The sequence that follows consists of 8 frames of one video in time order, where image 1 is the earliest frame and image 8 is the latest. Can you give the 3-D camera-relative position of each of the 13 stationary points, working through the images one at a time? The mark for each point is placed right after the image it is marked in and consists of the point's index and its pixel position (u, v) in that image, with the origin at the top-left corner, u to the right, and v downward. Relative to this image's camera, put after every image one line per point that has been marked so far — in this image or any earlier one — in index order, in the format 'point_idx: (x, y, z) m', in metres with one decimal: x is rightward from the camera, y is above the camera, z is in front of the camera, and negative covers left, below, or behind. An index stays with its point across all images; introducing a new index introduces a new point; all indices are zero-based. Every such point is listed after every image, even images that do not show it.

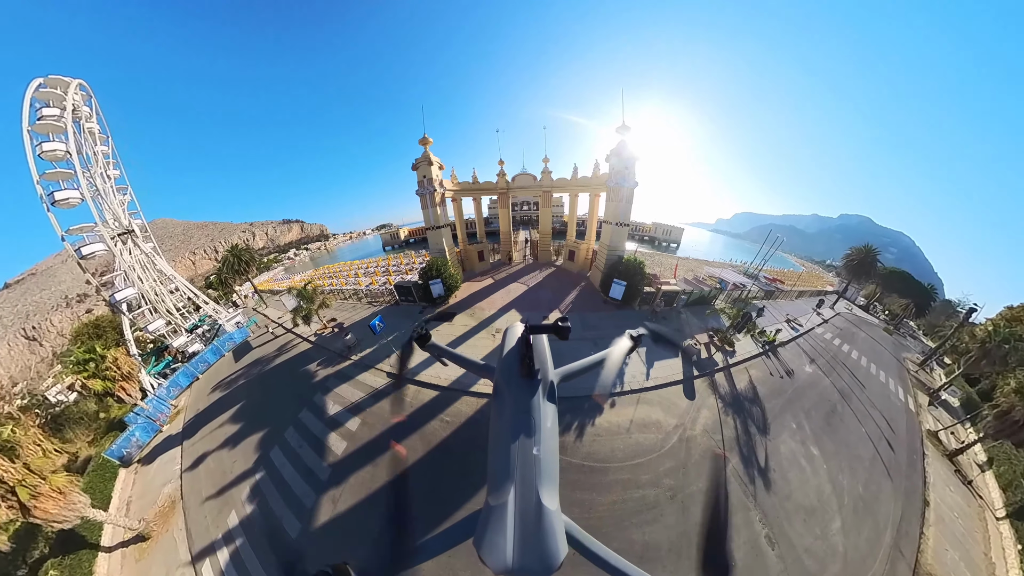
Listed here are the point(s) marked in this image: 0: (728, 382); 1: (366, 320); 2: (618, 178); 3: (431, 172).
0: (+8.8, -3.8, +15.8) m
1: (-7.1, -1.5, +18.5) m
2: (+4.7, +4.9, +17.4) m
3: (-3.6, +5.1, +17.5) m
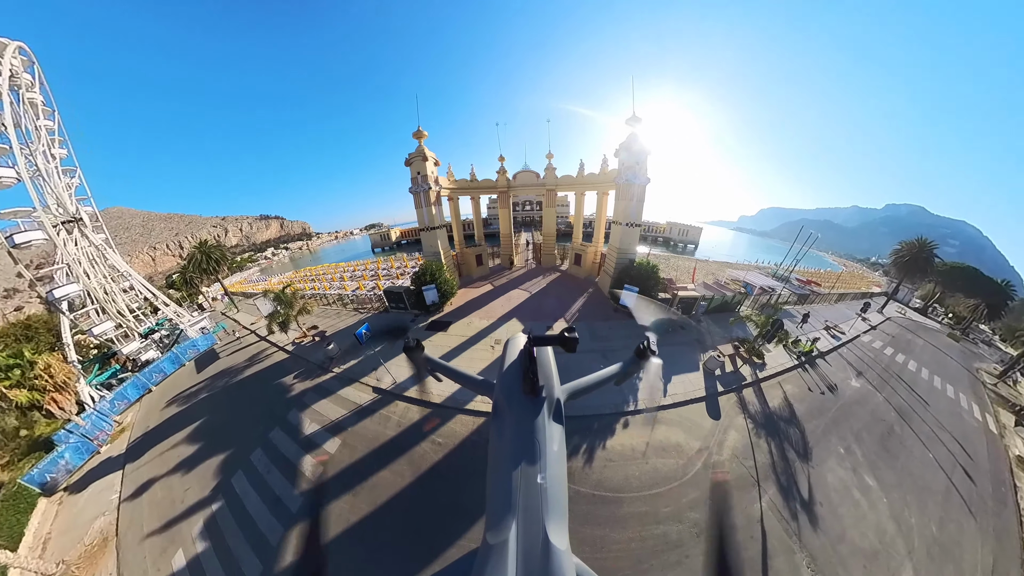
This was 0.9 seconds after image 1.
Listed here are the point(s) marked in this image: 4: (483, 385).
0: (+8.8, -4.0, +13.8) m
1: (-7.1, -1.7, +16.7) m
2: (+4.8, +4.6, +15.9) m
3: (-3.6, +4.9, +16.1) m
4: (-0.8, -2.8, +10.9) m
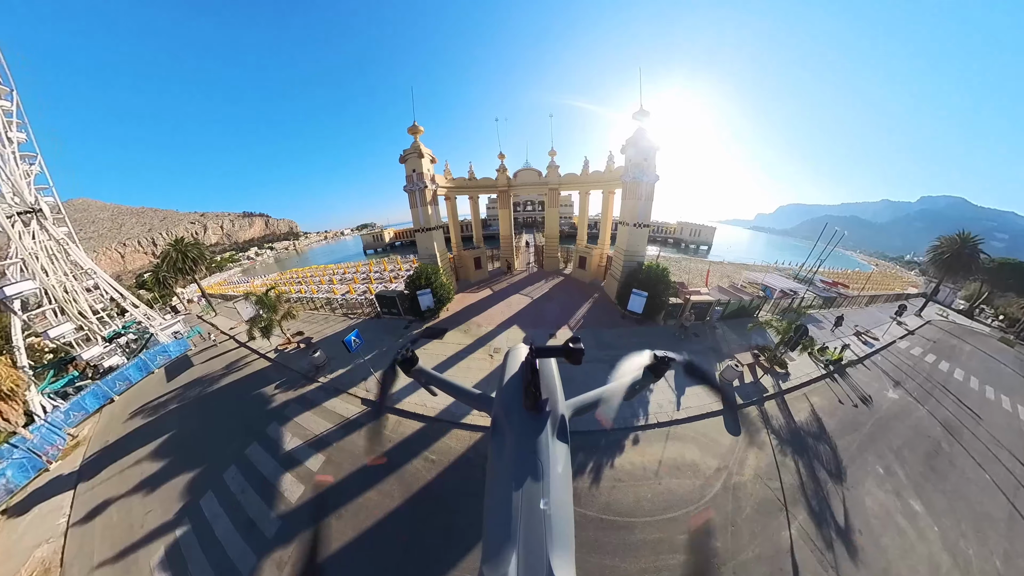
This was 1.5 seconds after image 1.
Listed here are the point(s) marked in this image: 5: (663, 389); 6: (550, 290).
0: (+8.8, -4.0, +12.6) m
1: (-7.0, -1.9, +15.6) m
2: (+4.8, +4.5, +15.0) m
3: (-3.6, +4.8, +15.2) m
4: (-0.8, -2.8, +9.8) m
5: (+5.3, -3.5, +13.4) m
6: (+1.7, -0.1, +17.5) m
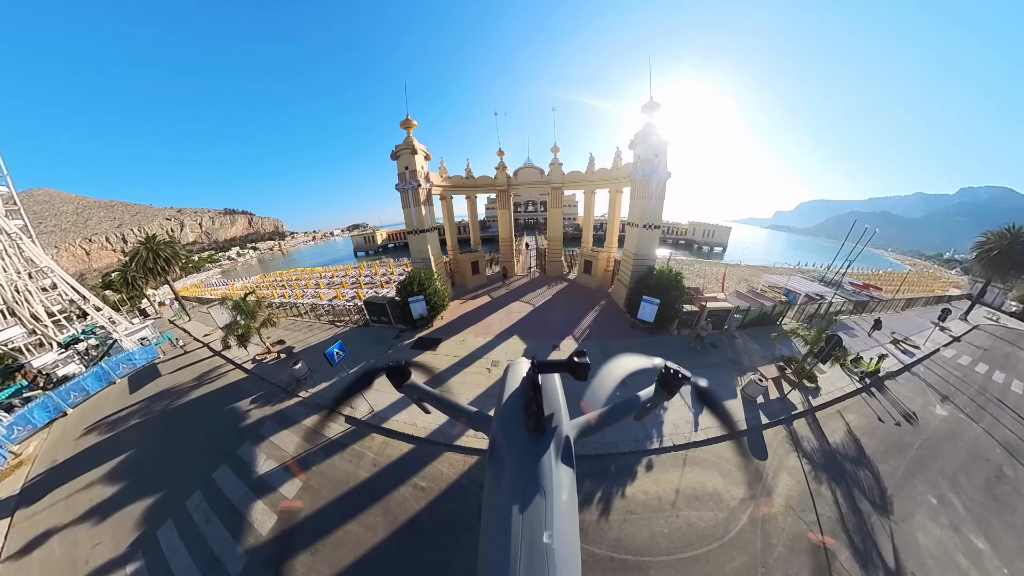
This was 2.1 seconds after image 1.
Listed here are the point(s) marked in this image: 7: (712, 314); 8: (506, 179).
0: (+8.8, -4.2, +11.2) m
1: (-7.1, -2.1, +14.4) m
2: (+4.8, +4.3, +13.9) m
3: (-3.6, +4.6, +14.1) m
4: (-0.9, -2.8, +8.5) m
5: (+5.2, -3.6, +12.1) m
6: (+1.7, -0.3, +16.3) m
7: (+7.2, -0.9, +13.9) m
8: (-0.3, +4.7, +16.7) m
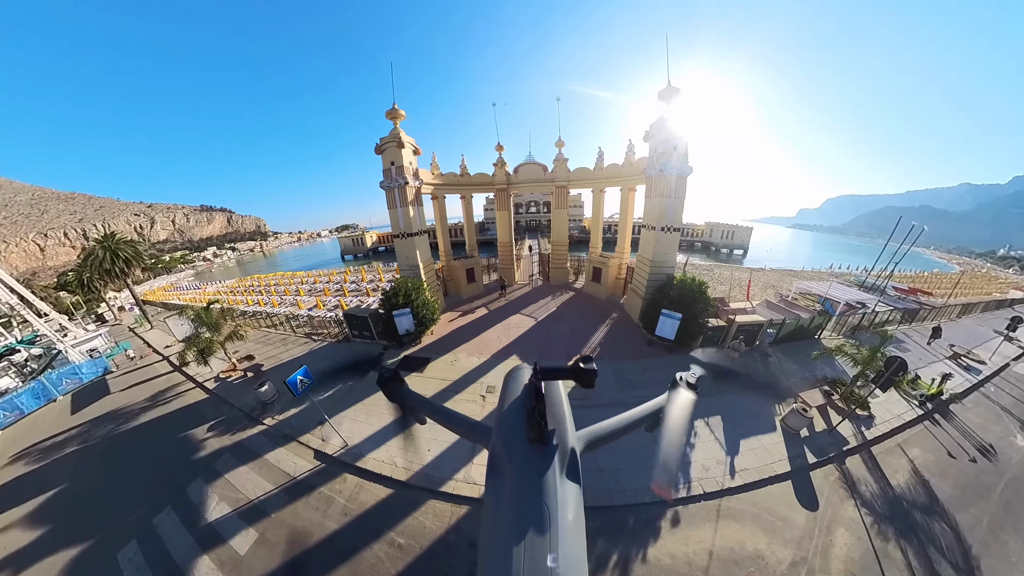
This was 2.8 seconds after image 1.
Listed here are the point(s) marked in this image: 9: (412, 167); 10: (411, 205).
0: (+8.7, -4.5, +9.3) m
1: (-7.1, -2.5, +12.7) m
2: (+4.7, +3.9, +12.1) m
3: (-3.6, +4.2, +12.5) m
4: (-1.0, -3.1, +6.7) m
5: (+5.2, -4.0, +10.3) m
6: (+1.7, -0.7, +14.5) m
7: (+7.1, -1.3, +12.1) m
8: (-0.3, +4.3, +15.0) m
9: (-3.4, +4.1, +13.1) m
10: (-3.4, +2.8, +12.9) m
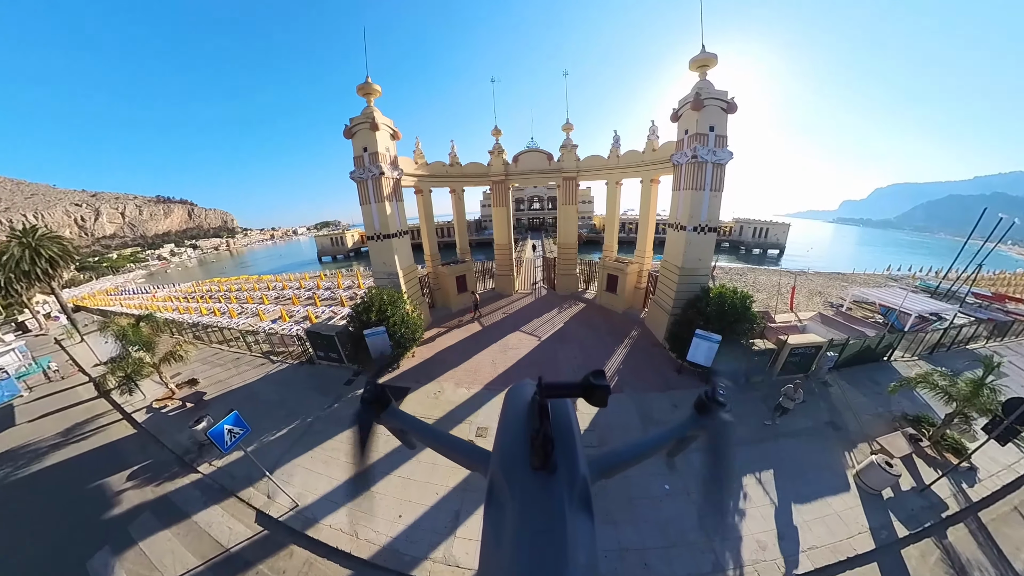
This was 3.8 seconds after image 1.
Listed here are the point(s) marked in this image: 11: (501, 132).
0: (+8.6, -4.9, +7.0) m
1: (-7.1, -2.8, +10.6) m
2: (+4.7, +3.6, +9.8) m
3: (-3.7, +3.9, +10.3) m
4: (-1.1, -3.5, +4.5) m
5: (+5.1, -4.3, +8.0) m
6: (+1.7, -1.1, +12.2) m
7: (+7.1, -1.6, +9.7) m
8: (-0.3, +4.0, +12.8) m
9: (-3.4, +3.8, +10.9) m
10: (-3.4, +2.4, +10.7) m
11: (-0.4, +5.2, +12.9) m
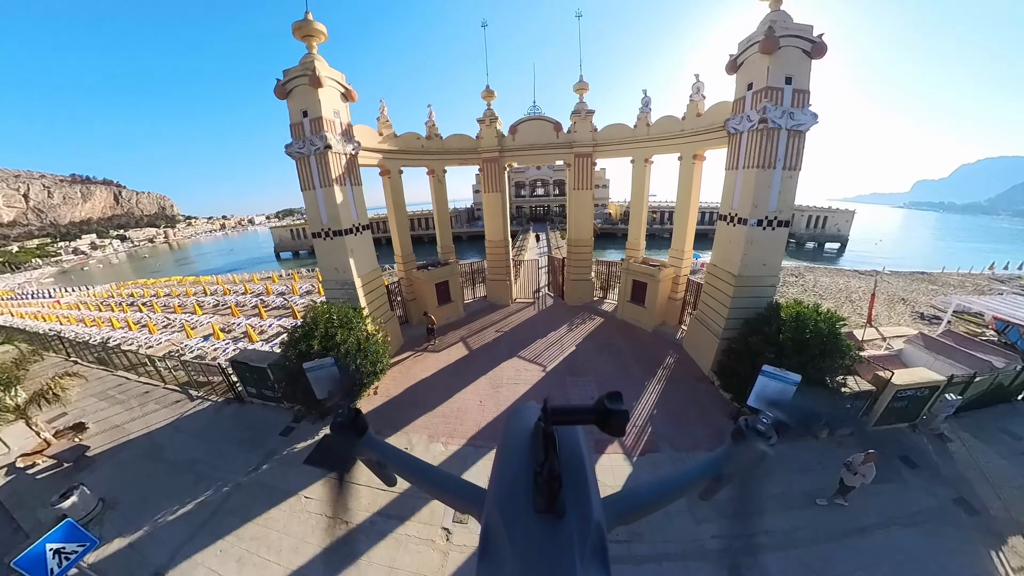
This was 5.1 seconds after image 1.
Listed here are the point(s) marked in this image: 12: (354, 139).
0: (+8.5, -5.3, +4.4) m
1: (-7.2, -3.1, +8.0) m
2: (+4.6, +3.3, +6.9) m
3: (-3.8, +3.6, +7.5) m
4: (-1.3, -4.0, +1.9) m
5: (+5.0, -4.7, +5.4) m
6: (+1.6, -1.3, +9.6) m
7: (+7.0, -2.0, +7.0) m
8: (-0.4, +3.8, +10.0) m
9: (-3.5, +3.5, +8.1) m
10: (-3.5, +2.2, +8.0) m
11: (-0.5, +5.0, +10.0) m
12: (-3.3, +3.2, +8.2) m
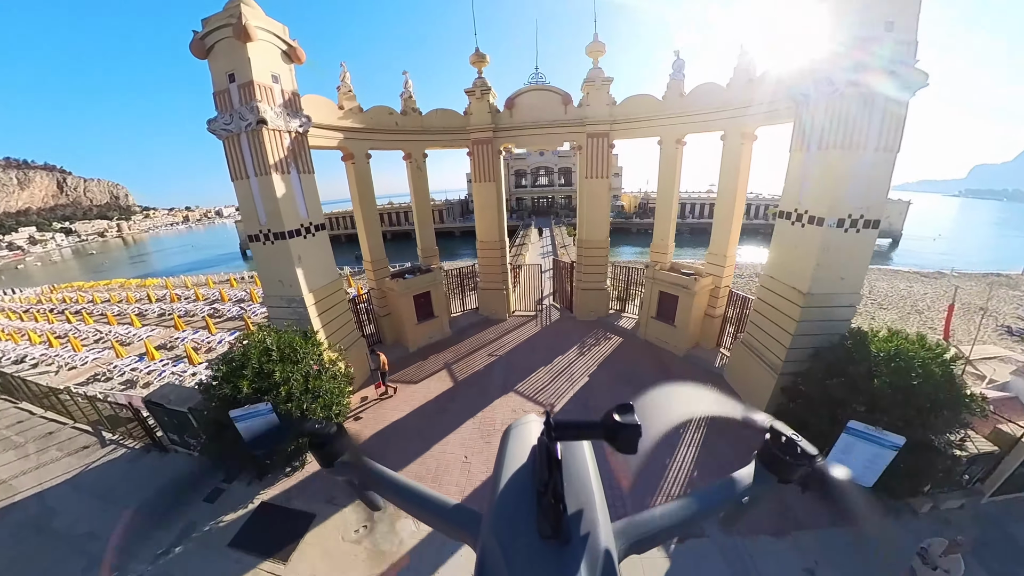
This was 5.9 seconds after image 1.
0: (+8.4, -5.7, +2.6) m
1: (-7.3, -3.4, +6.4) m
2: (+4.5, +3.0, +5.0) m
3: (-3.9, +3.3, +5.6) m
4: (-1.4, -4.4, +0.3) m
5: (+4.9, -5.0, +3.7) m
6: (+1.5, -1.5, +7.8) m
7: (+6.9, -2.3, +5.2) m
8: (-0.4, +3.5, +8.1) m
9: (-3.6, +3.2, +6.3) m
10: (-3.6, +1.9, +6.2) m
11: (-0.5, +4.8, +8.1) m
12: (-3.4, +2.9, +6.4) m
